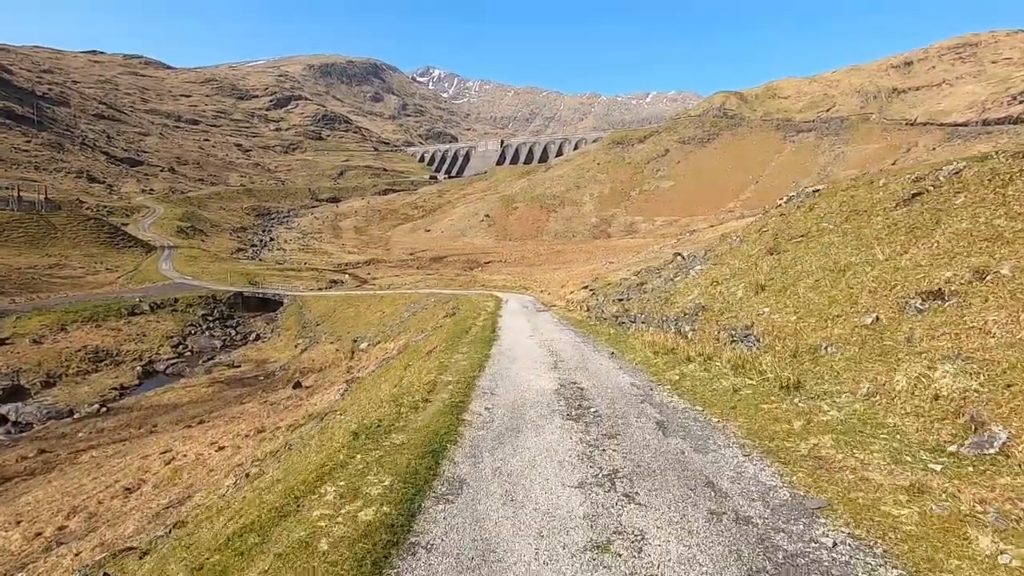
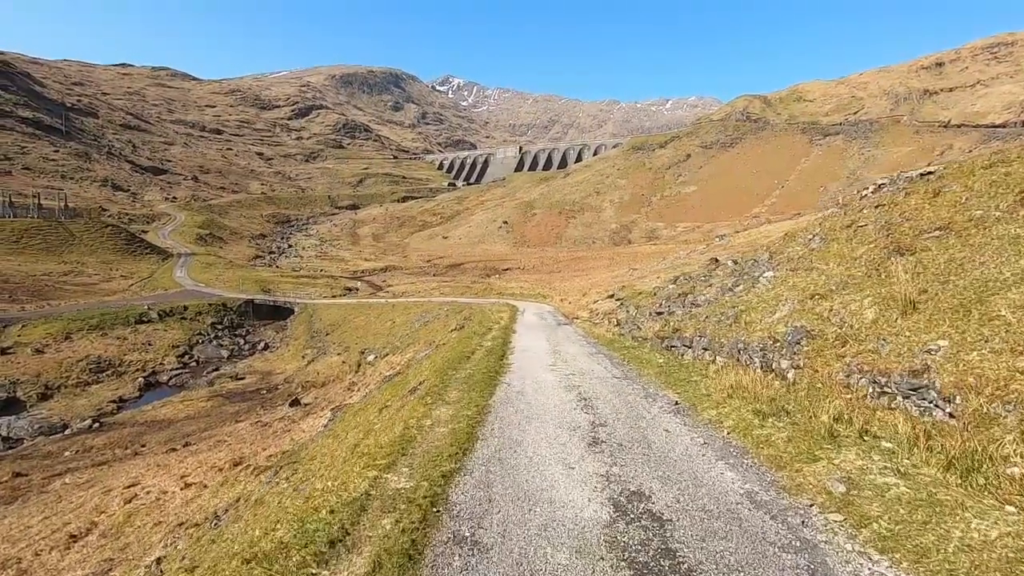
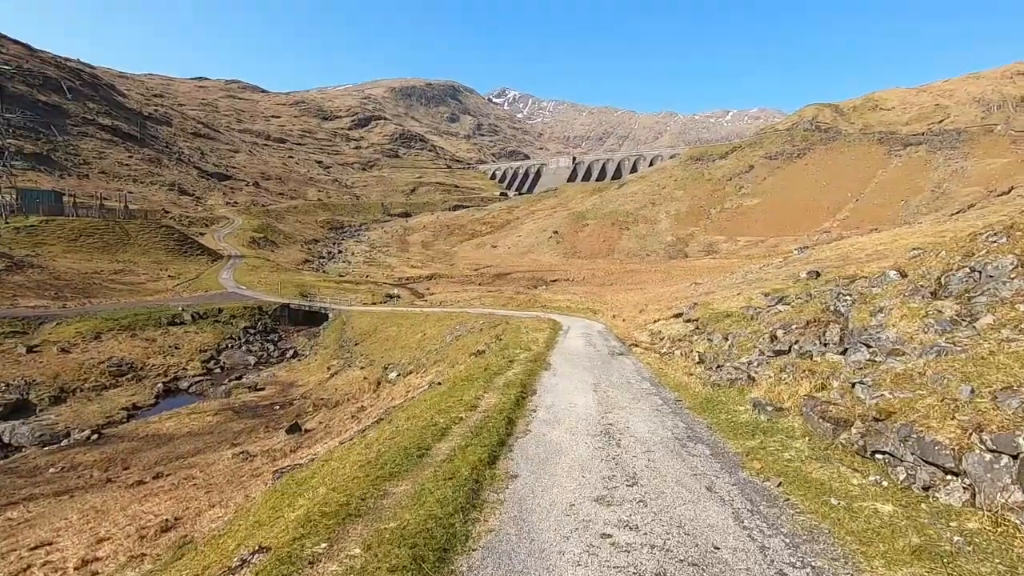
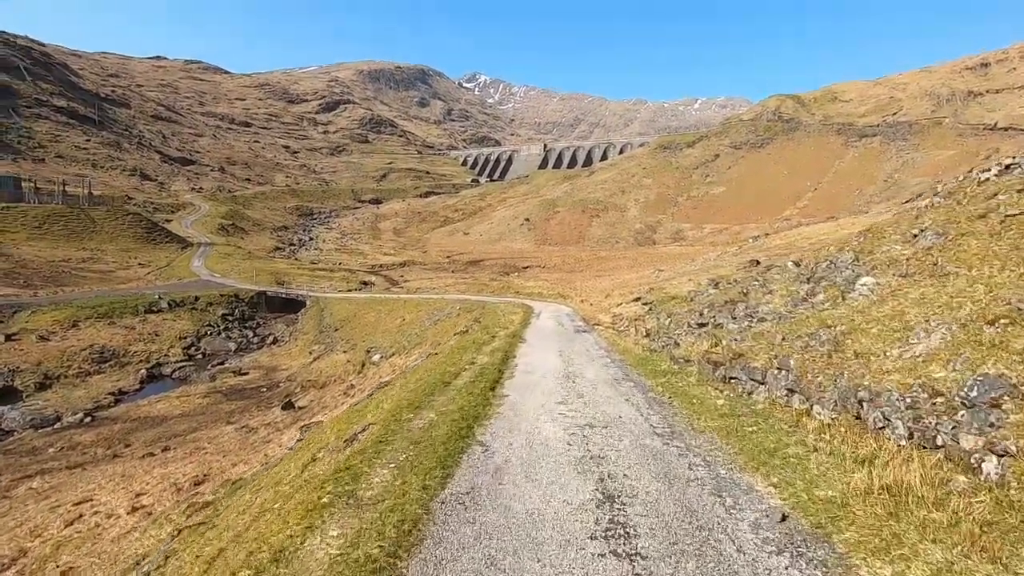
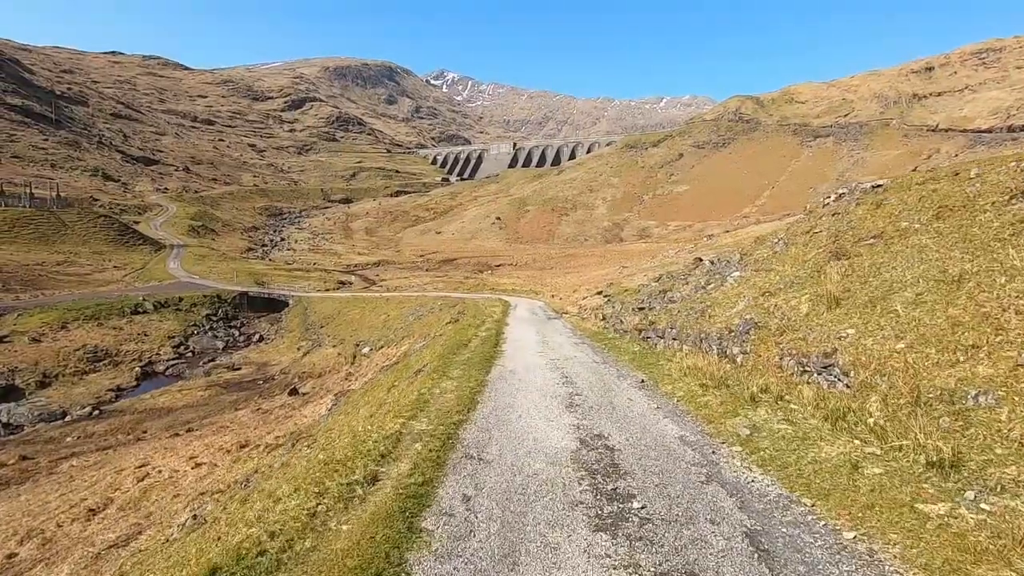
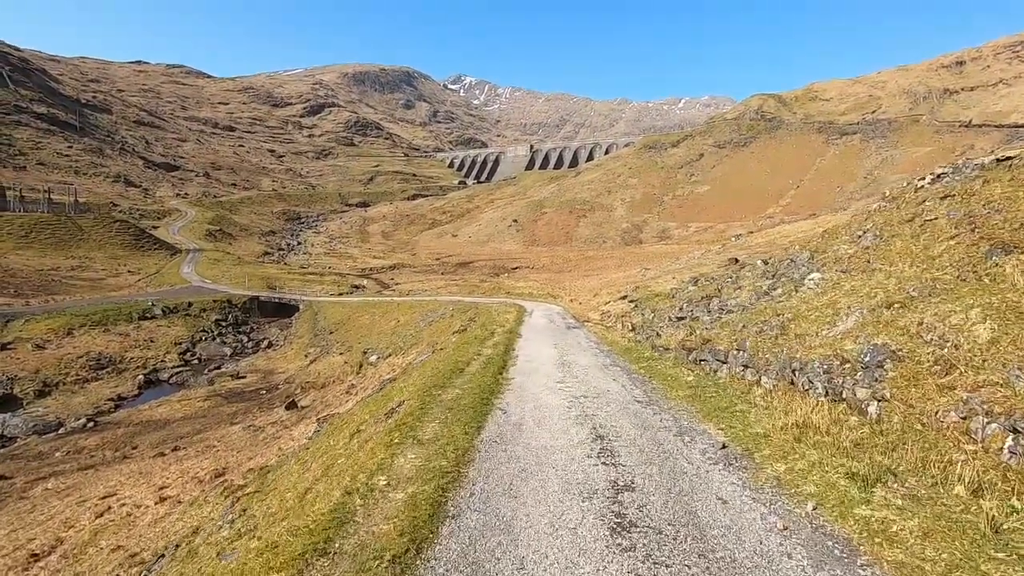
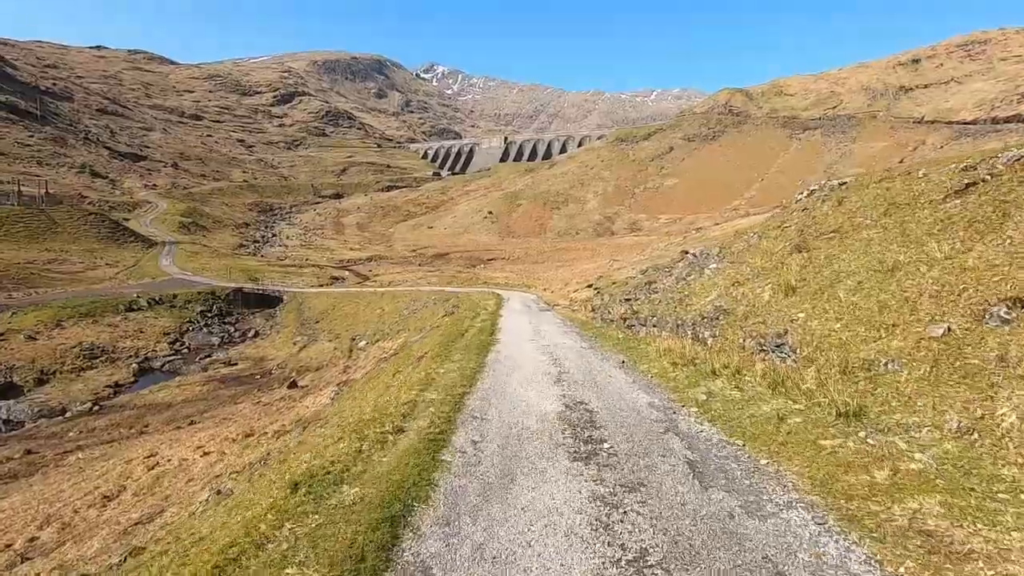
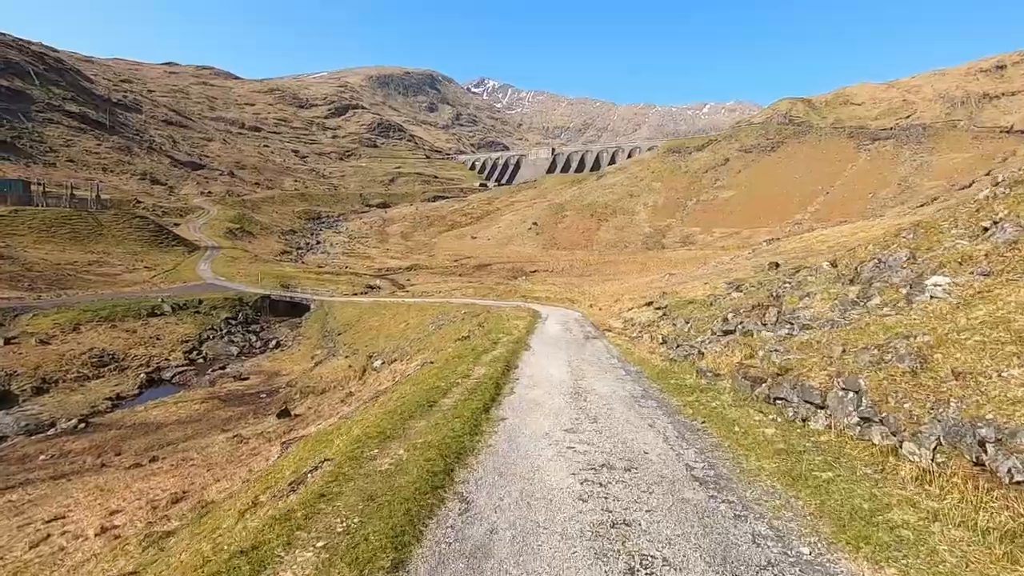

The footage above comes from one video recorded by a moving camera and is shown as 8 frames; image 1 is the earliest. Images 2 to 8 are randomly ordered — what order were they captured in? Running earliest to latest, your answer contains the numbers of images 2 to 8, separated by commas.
7, 5, 2, 6, 4, 8, 3
